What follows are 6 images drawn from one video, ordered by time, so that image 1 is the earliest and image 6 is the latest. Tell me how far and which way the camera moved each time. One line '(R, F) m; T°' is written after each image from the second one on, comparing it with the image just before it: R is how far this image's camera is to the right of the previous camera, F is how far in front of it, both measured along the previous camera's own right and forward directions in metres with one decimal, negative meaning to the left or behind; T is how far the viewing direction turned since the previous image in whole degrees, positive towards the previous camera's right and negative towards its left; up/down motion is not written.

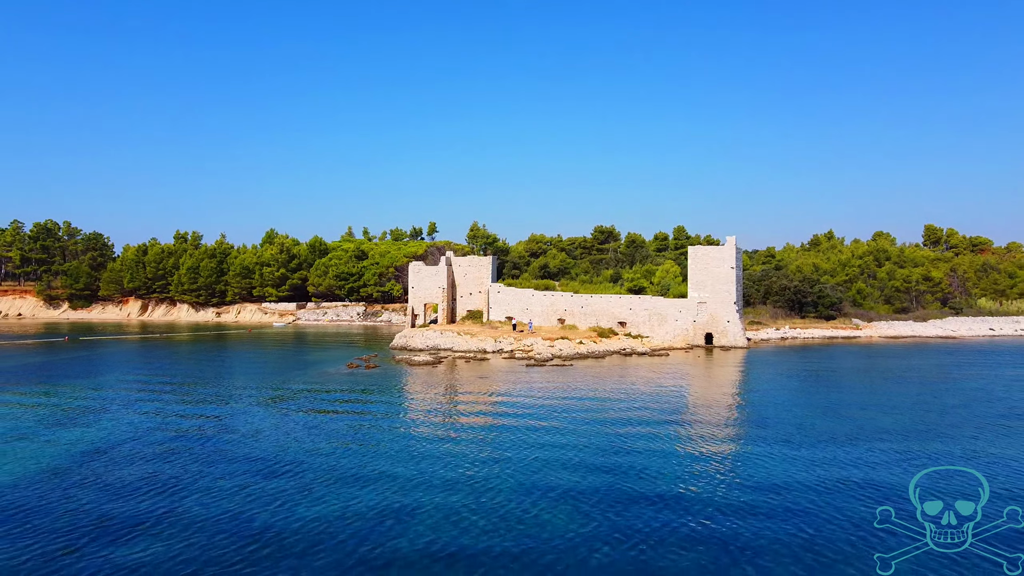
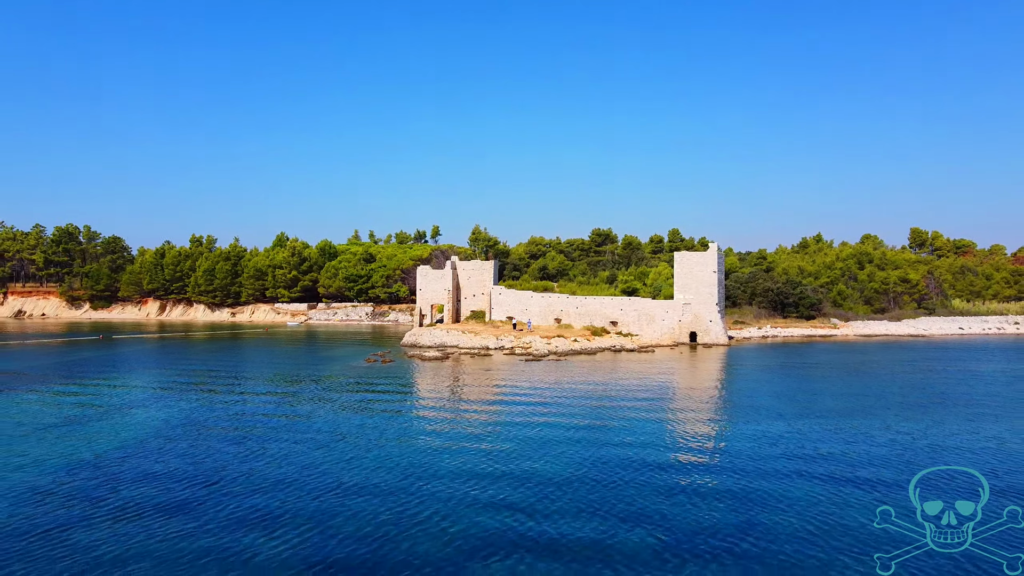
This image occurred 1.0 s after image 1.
(0.0, -2.8) m; 0°
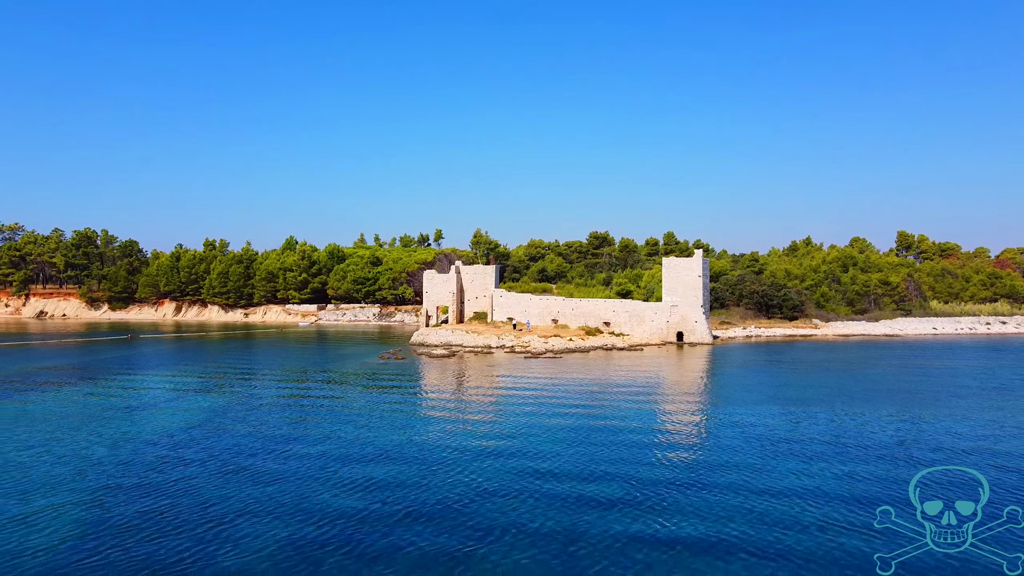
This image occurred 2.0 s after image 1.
(0.0, -2.7) m; 0°
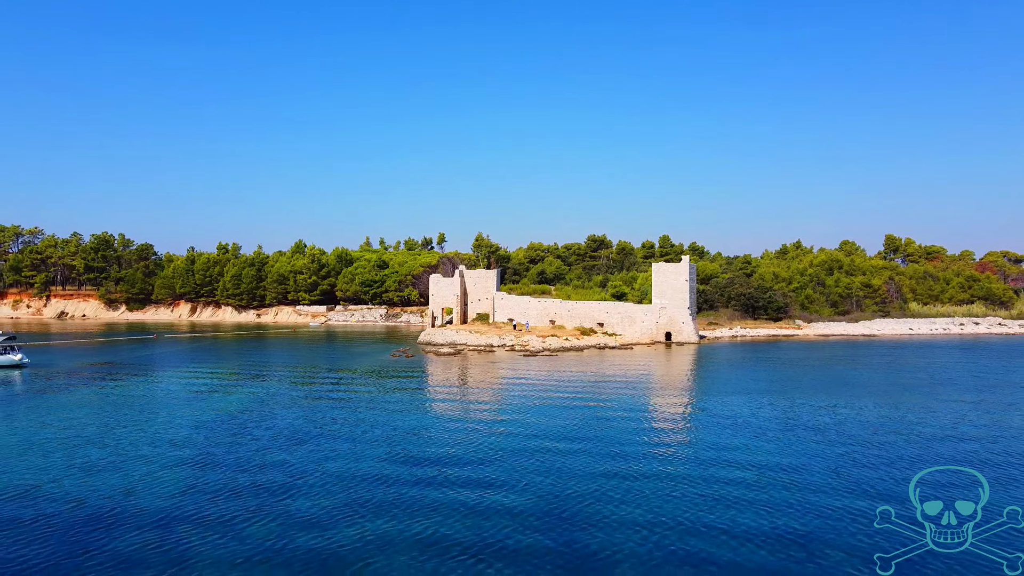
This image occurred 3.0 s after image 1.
(0.0, -2.8) m; 0°
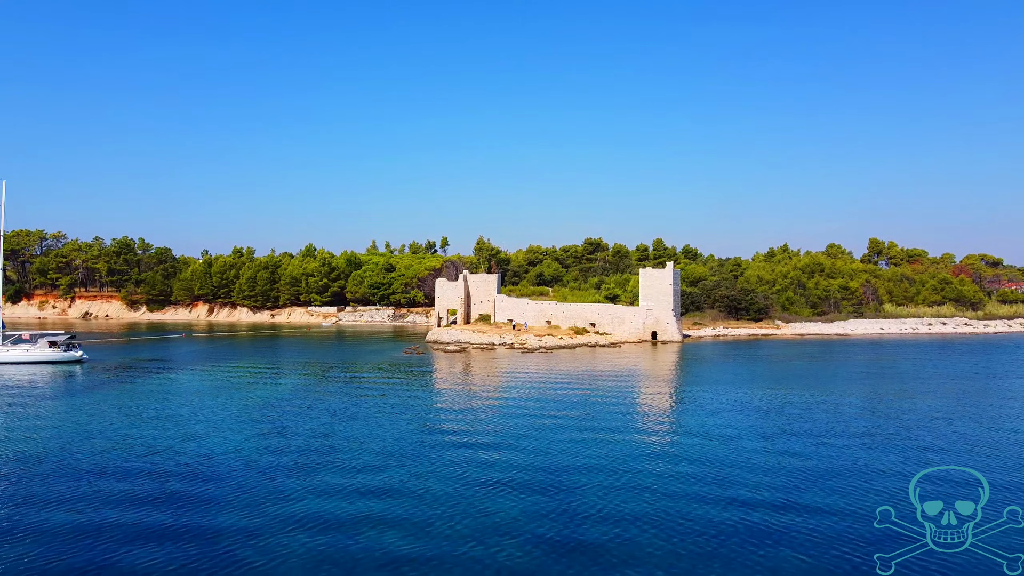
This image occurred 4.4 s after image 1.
(0.0, -3.7) m; 0°
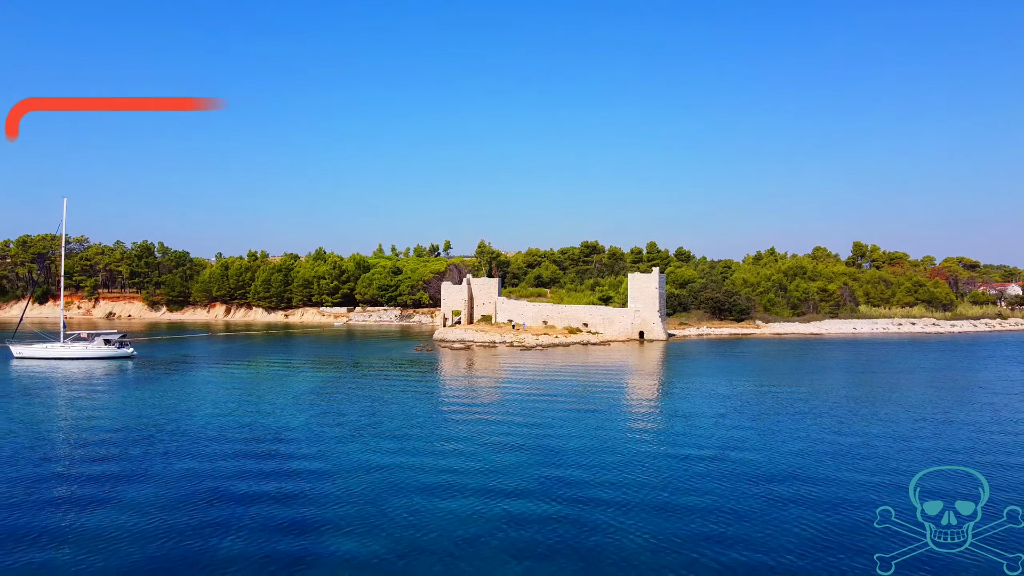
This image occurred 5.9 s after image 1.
(0.0, -4.0) m; 0°
